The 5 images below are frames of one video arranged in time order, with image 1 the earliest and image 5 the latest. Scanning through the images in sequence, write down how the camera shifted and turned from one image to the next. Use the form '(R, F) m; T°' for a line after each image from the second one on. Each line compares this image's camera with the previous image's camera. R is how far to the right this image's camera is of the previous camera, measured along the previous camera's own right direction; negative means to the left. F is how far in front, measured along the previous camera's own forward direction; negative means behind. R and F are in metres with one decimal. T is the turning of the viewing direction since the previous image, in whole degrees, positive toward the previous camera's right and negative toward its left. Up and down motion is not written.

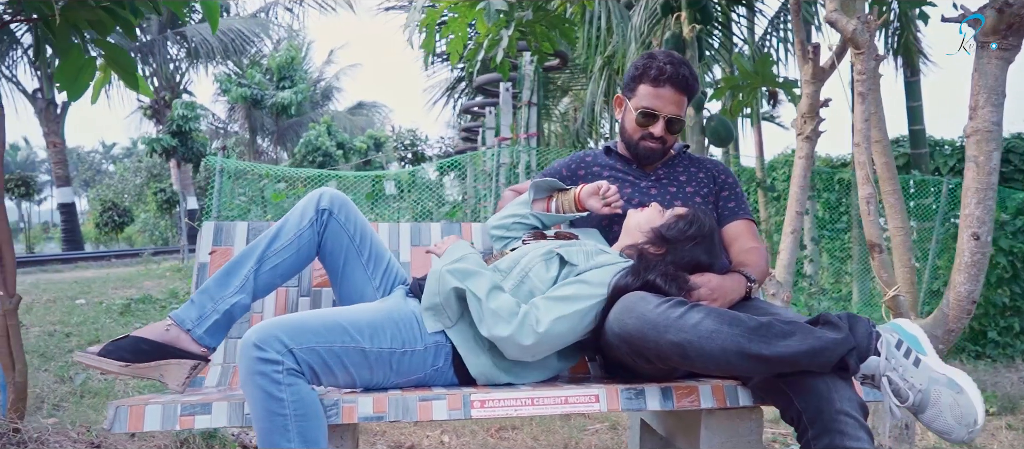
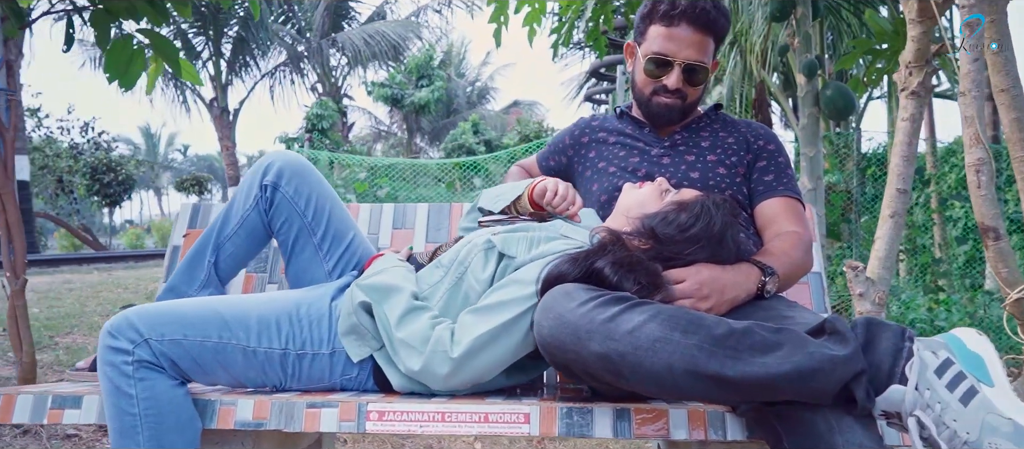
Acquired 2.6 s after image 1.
(+0.7, +0.6) m; -13°
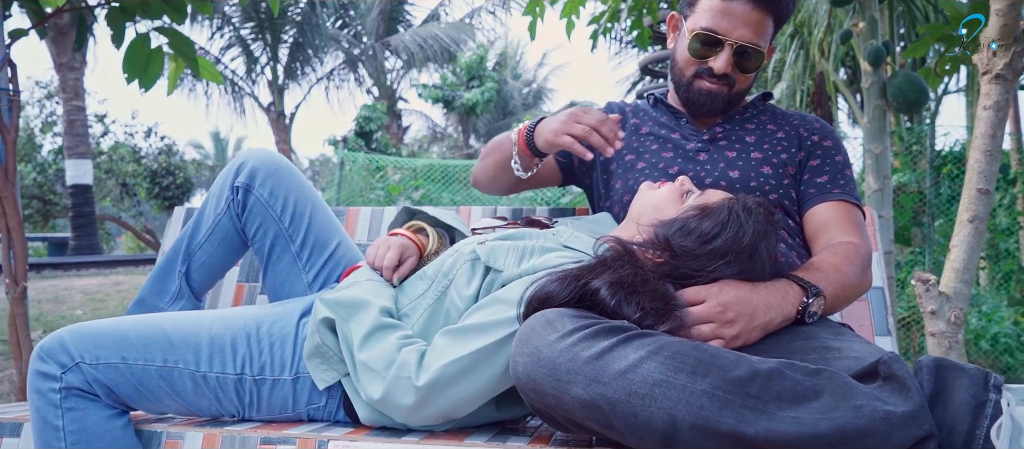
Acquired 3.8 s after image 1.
(+0.2, +0.3) m; -5°
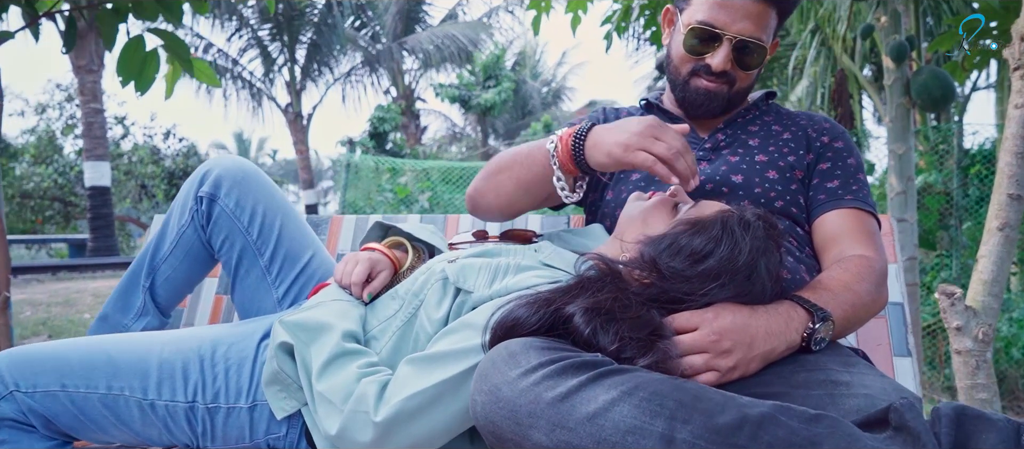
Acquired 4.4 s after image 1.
(+0.1, +0.2) m; -2°
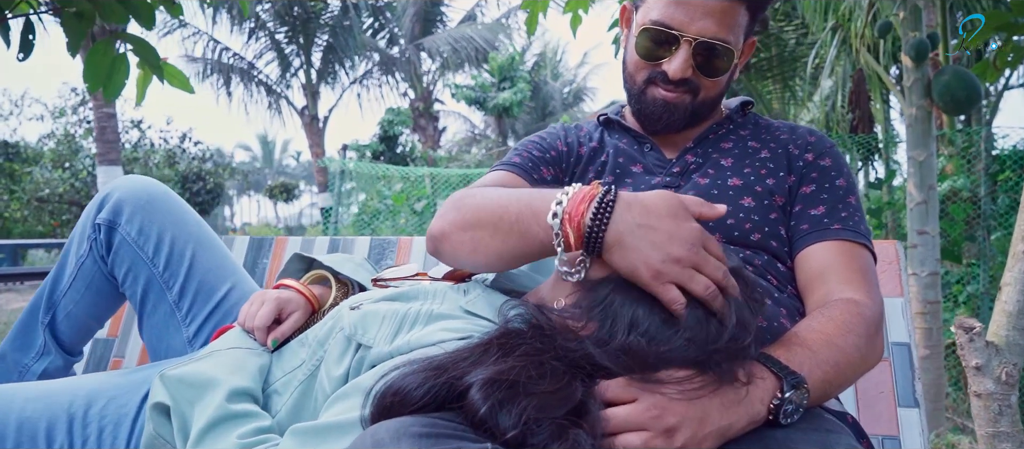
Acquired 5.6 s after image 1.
(+0.2, +0.3) m; -2°
